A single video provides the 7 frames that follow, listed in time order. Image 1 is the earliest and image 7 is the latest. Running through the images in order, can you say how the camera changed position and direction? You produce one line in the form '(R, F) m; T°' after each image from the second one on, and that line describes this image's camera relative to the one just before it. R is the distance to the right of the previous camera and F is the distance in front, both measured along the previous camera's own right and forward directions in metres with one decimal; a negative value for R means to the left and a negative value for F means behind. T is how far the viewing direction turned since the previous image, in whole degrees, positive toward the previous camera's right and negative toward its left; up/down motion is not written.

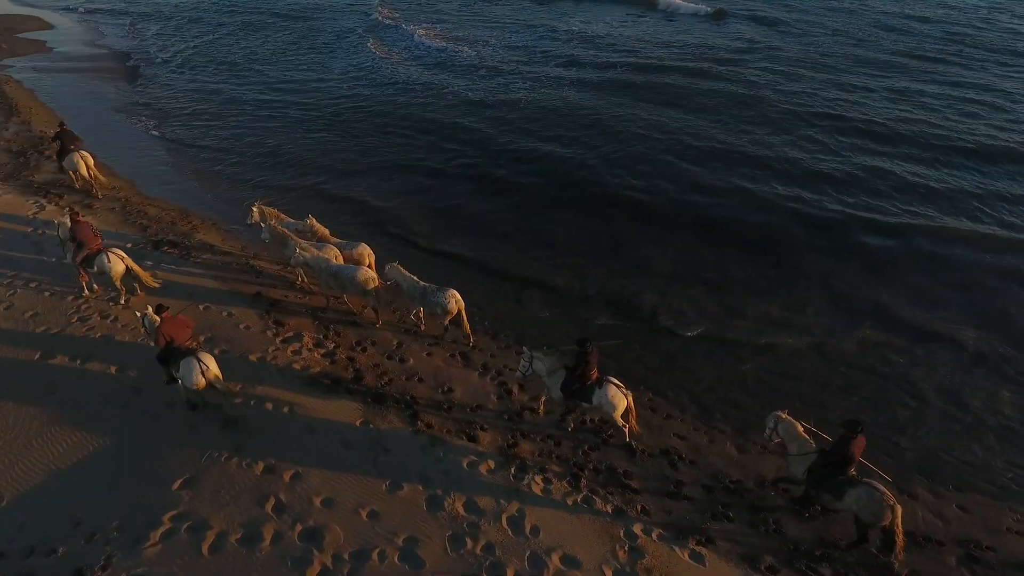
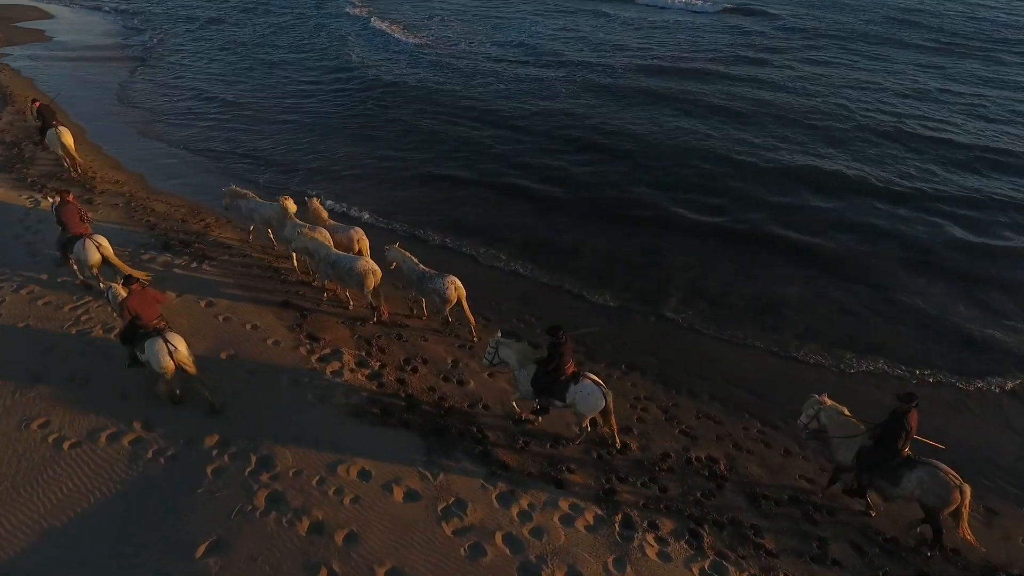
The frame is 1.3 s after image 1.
(-1.3, +2.0) m; 0°
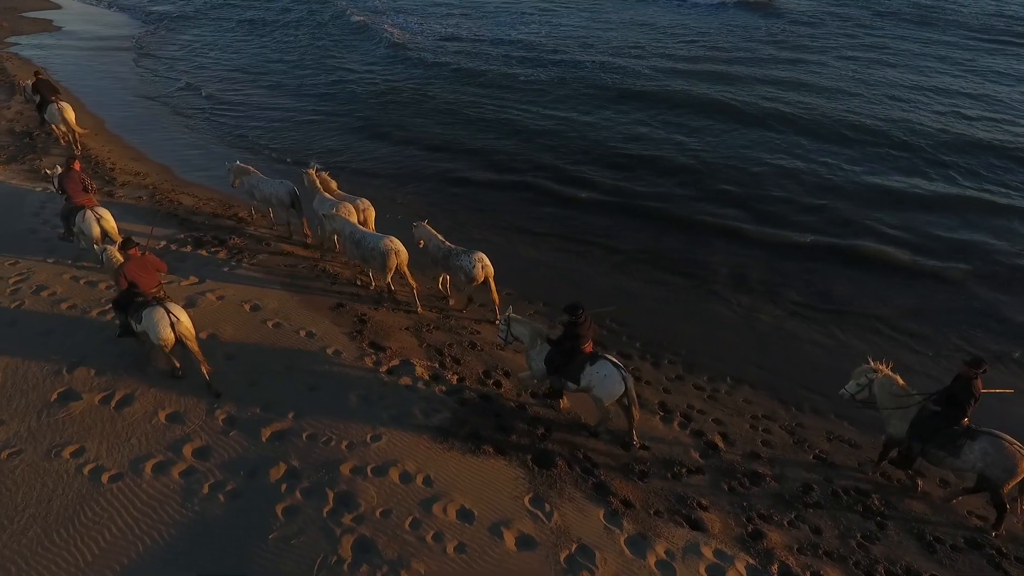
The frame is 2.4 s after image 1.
(-1.5, +1.4) m; 0°
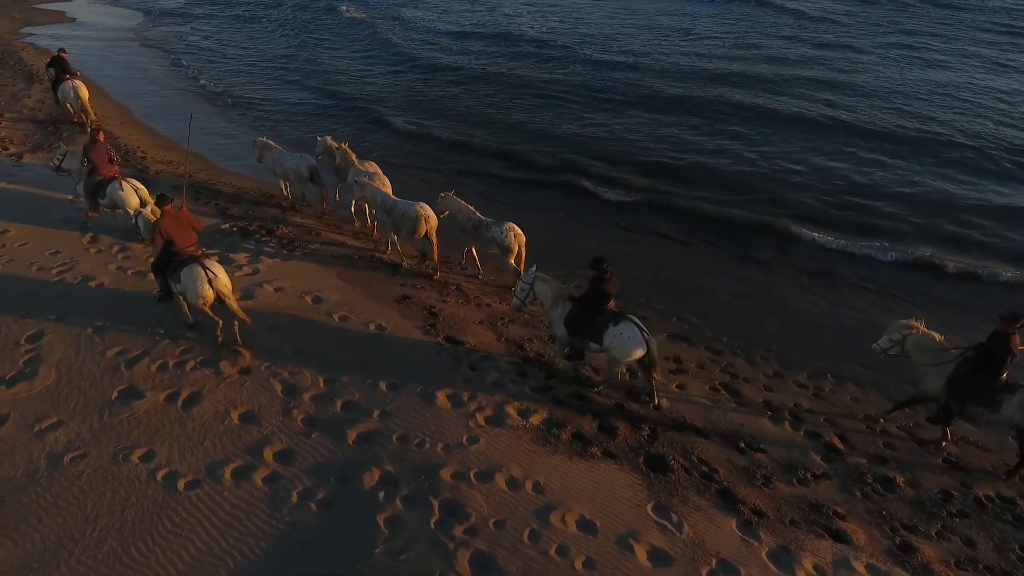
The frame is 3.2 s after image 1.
(-1.3, +0.7) m; 0°
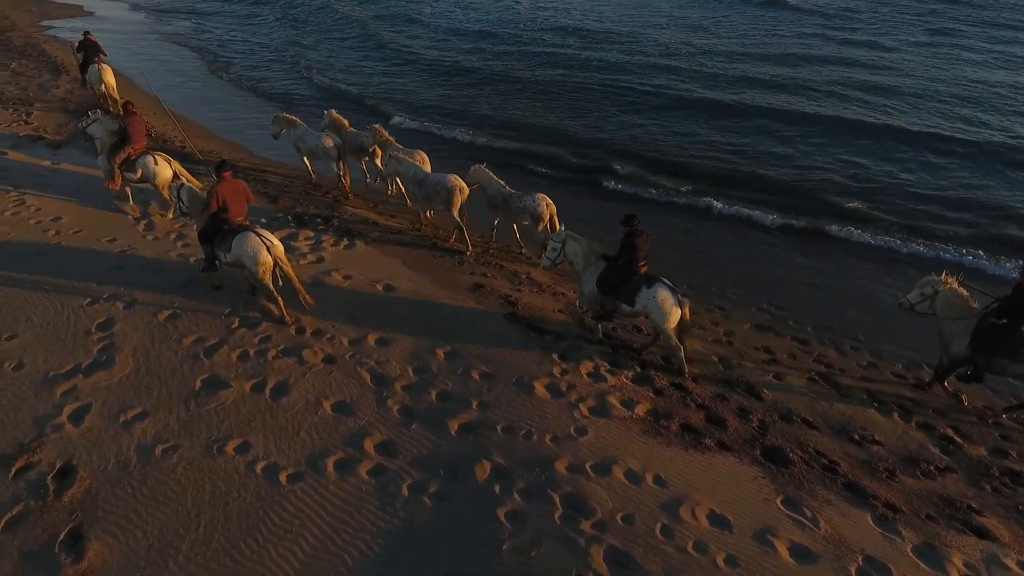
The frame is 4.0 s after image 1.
(-1.2, +0.4) m; 0°
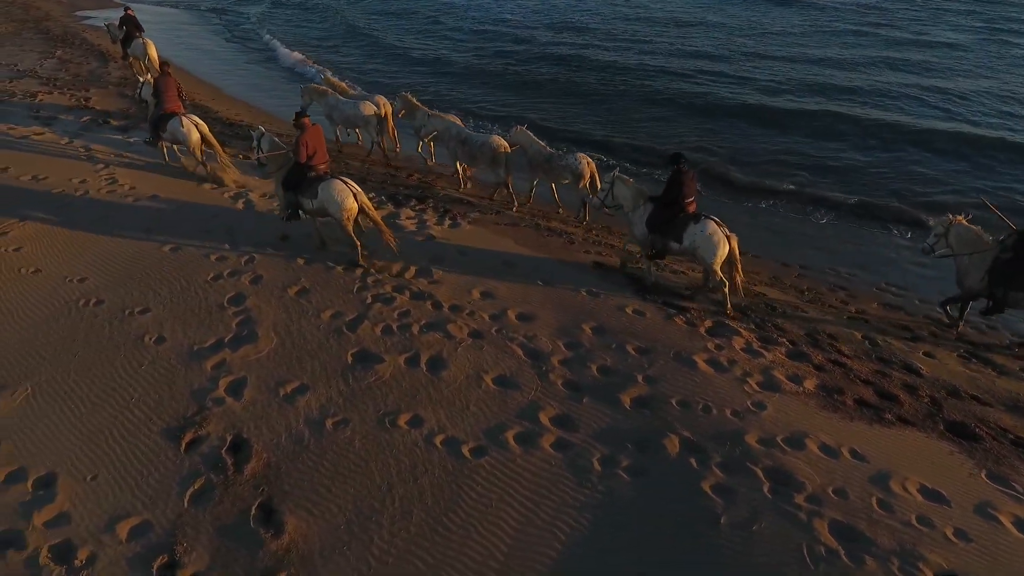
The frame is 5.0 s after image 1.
(-1.8, +0.3) m; 0°
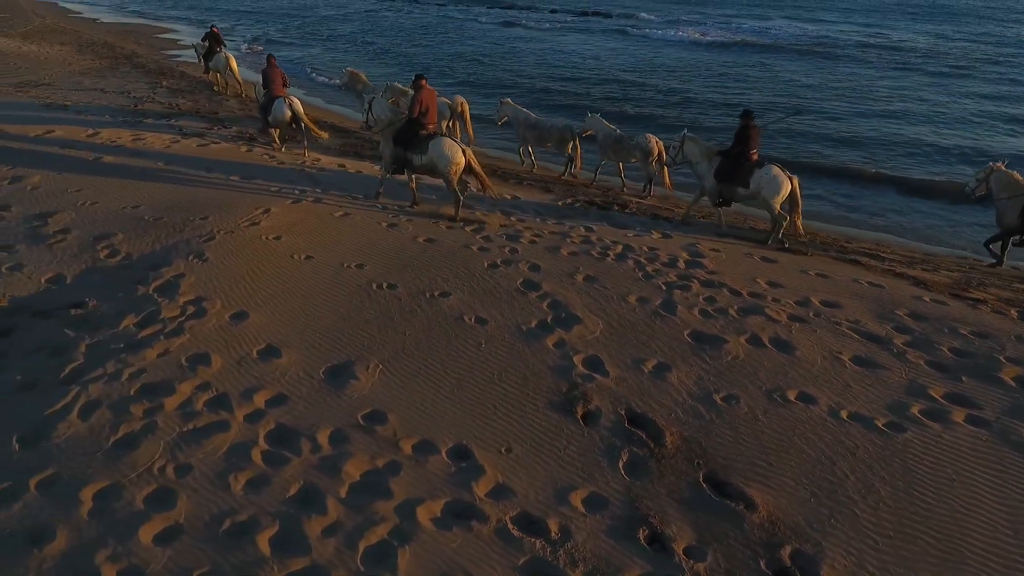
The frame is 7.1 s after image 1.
(-3.7, +0.4) m; 0°
